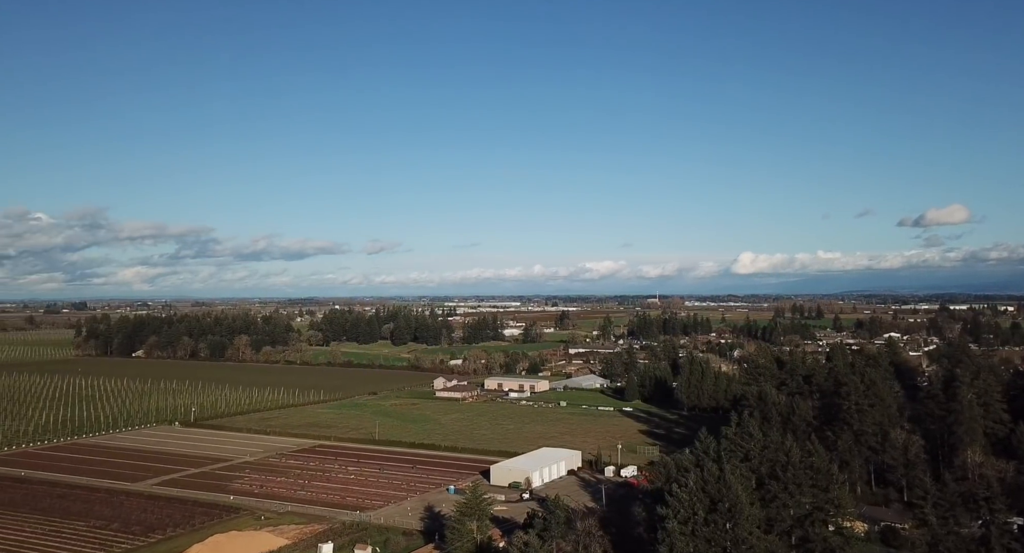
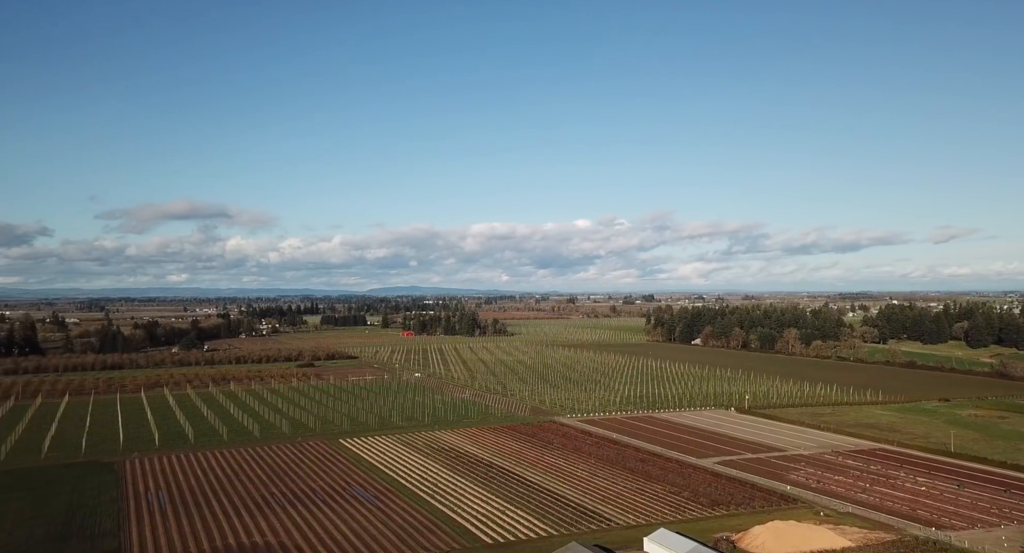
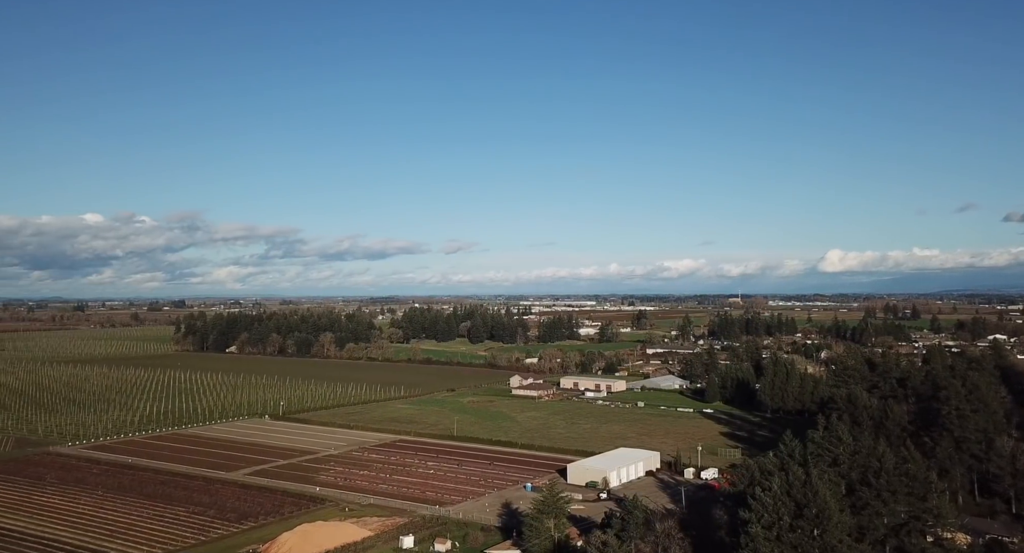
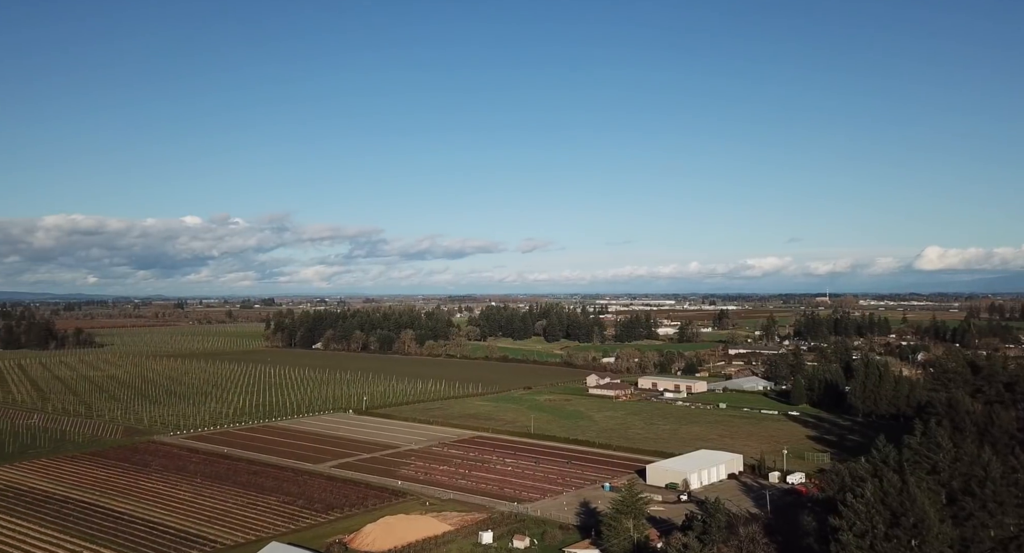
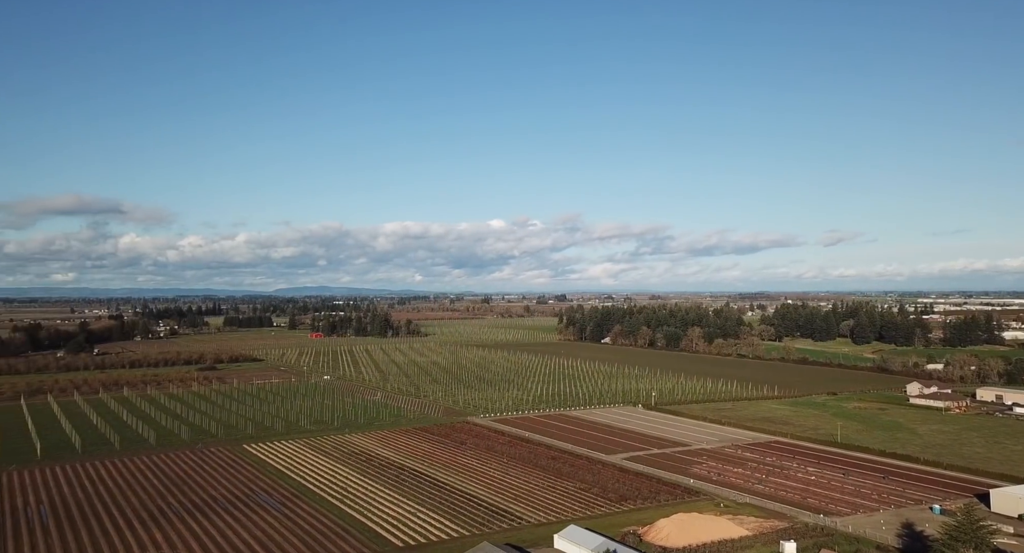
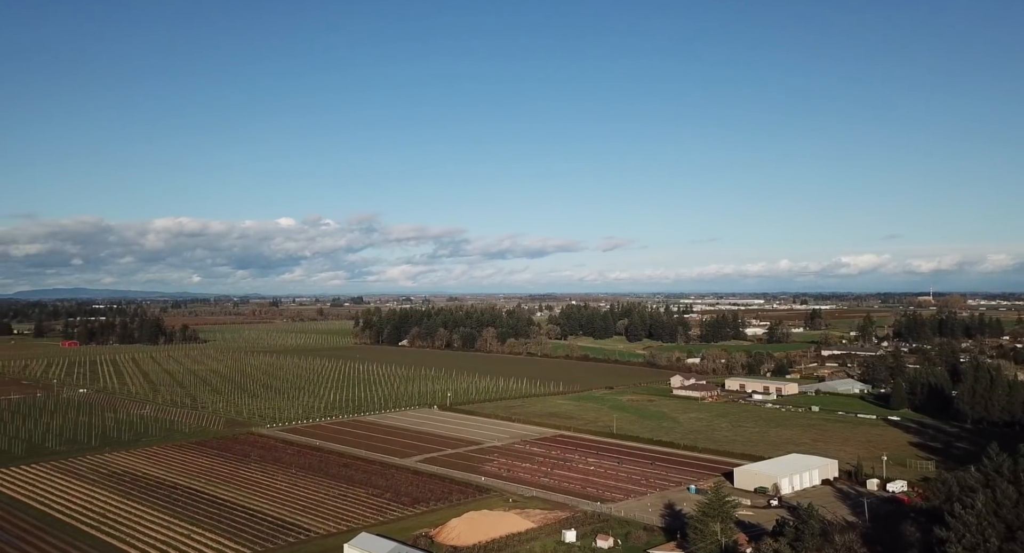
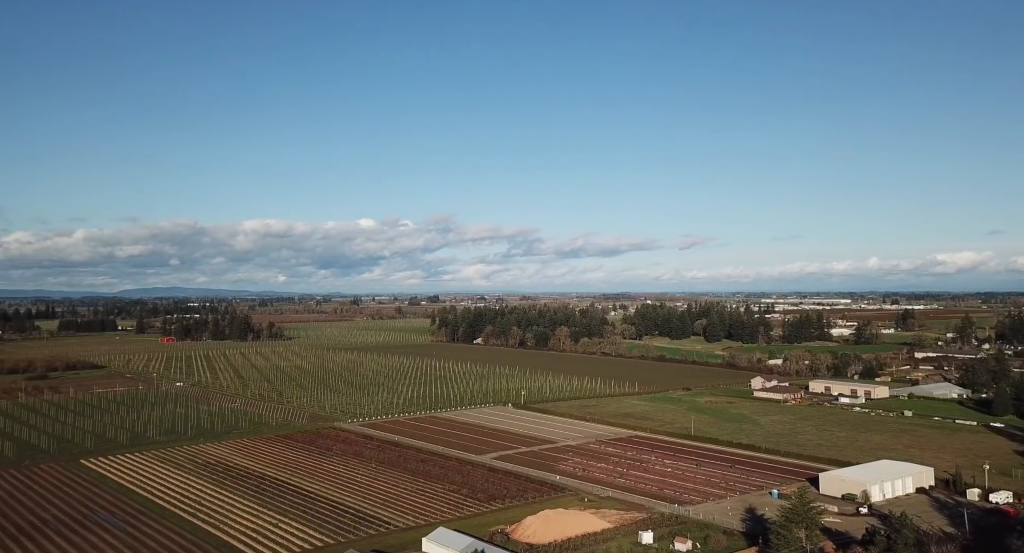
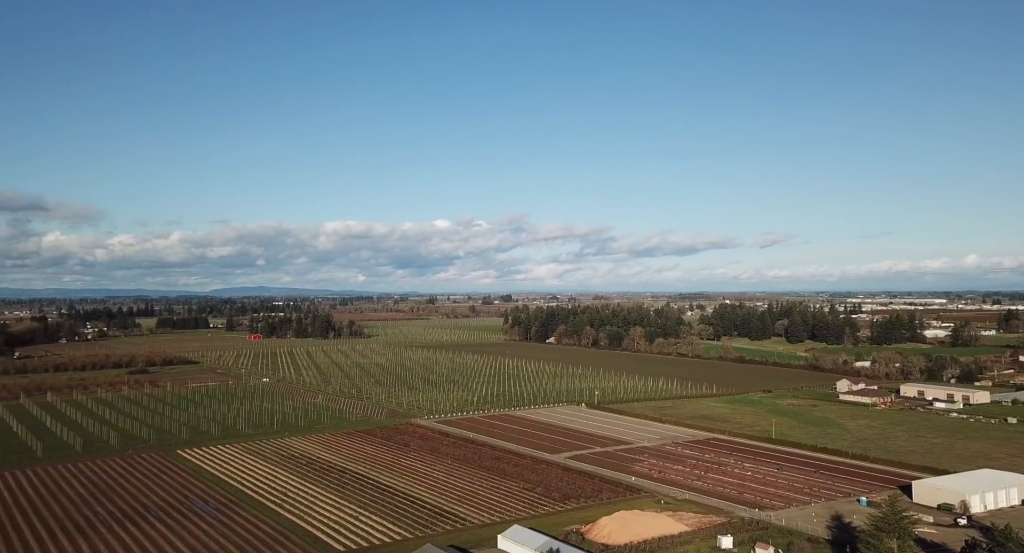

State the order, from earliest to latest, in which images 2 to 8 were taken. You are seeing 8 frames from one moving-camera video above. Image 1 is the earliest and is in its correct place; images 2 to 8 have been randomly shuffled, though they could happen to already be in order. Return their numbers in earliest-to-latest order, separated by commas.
3, 4, 6, 7, 8, 5, 2
